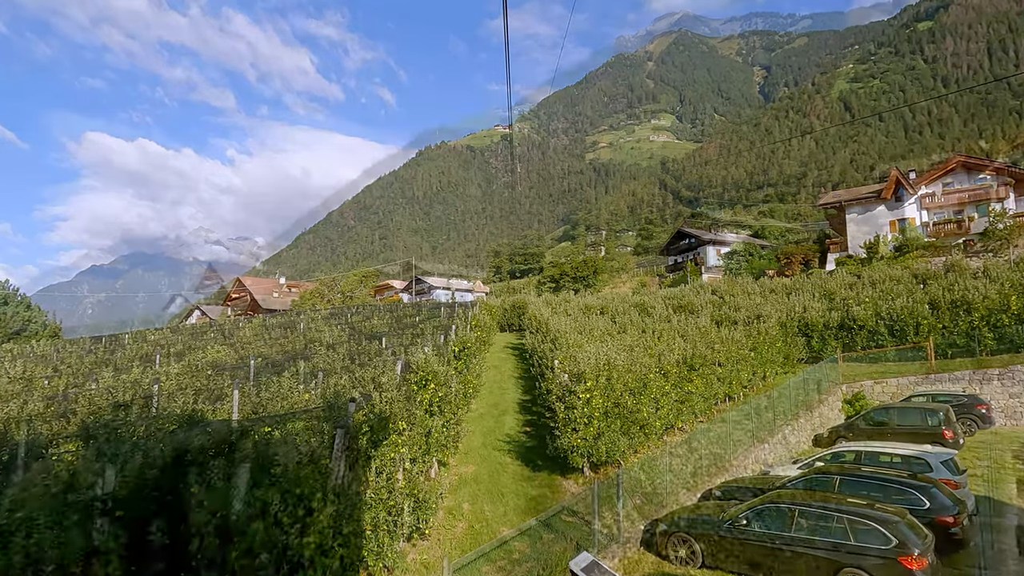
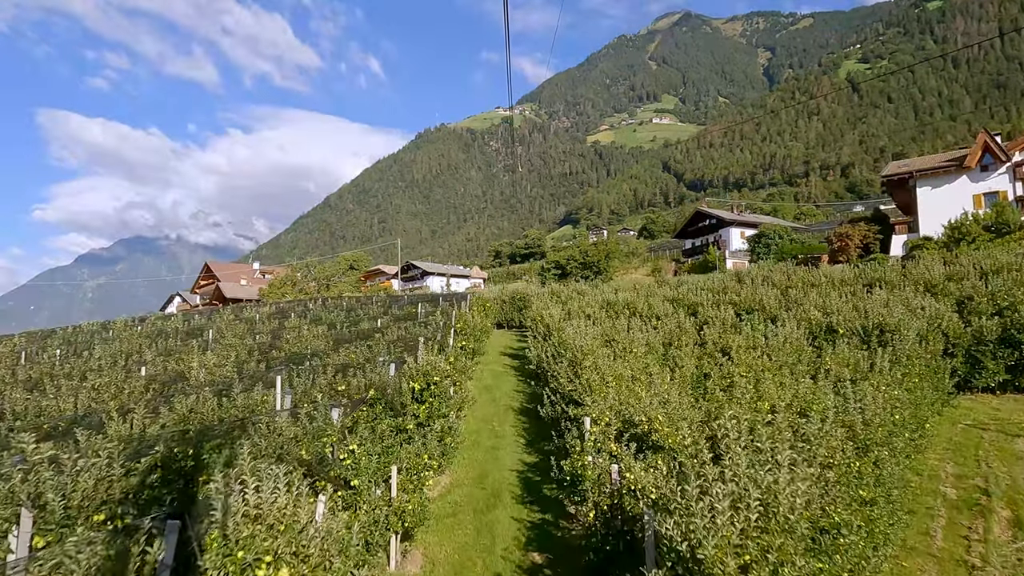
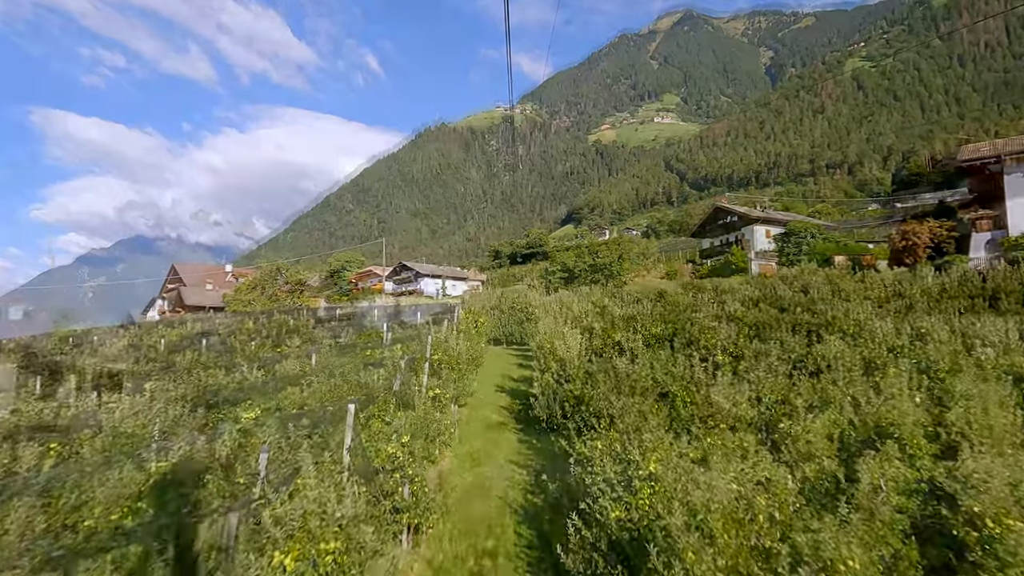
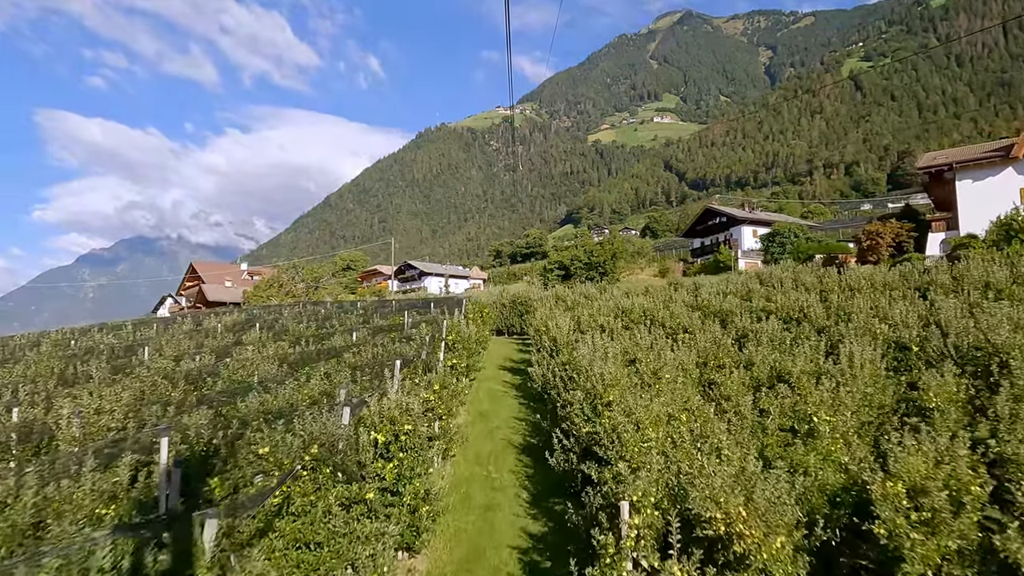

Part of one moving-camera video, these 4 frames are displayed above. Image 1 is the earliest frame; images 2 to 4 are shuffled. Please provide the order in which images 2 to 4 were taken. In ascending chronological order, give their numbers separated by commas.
2, 4, 3
